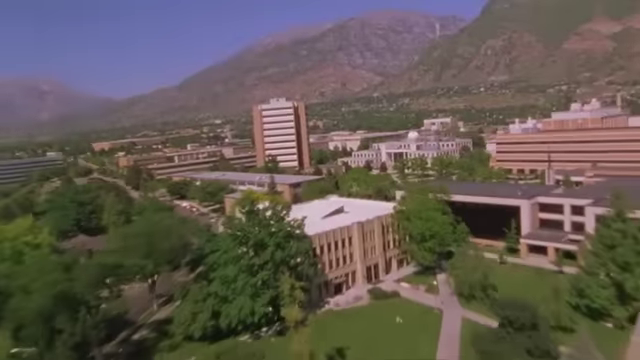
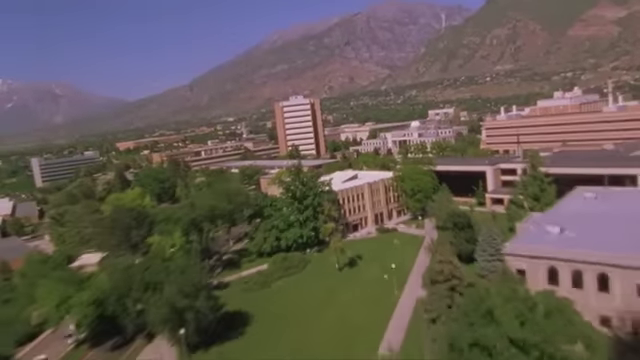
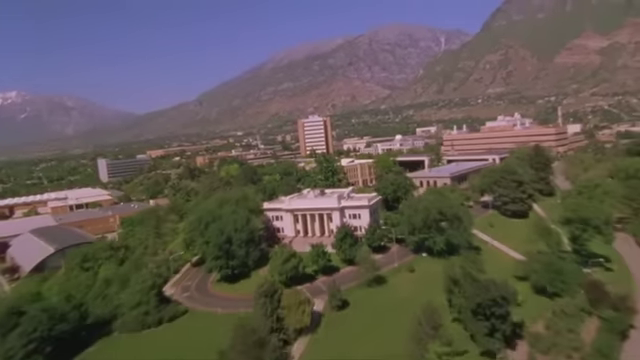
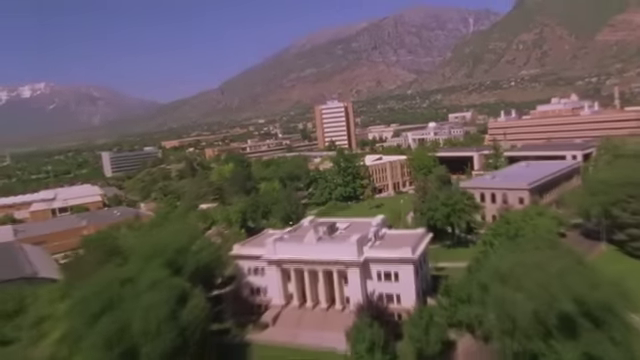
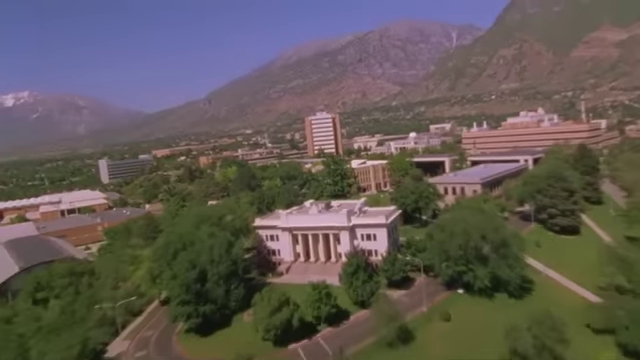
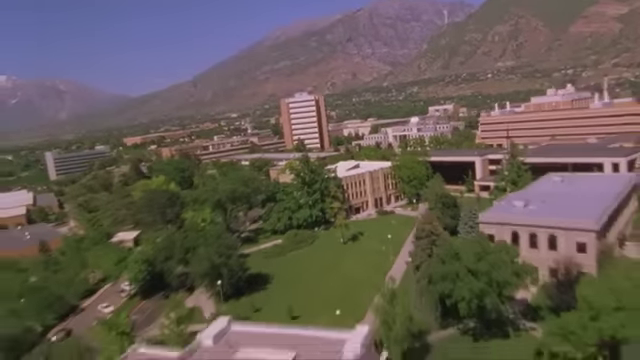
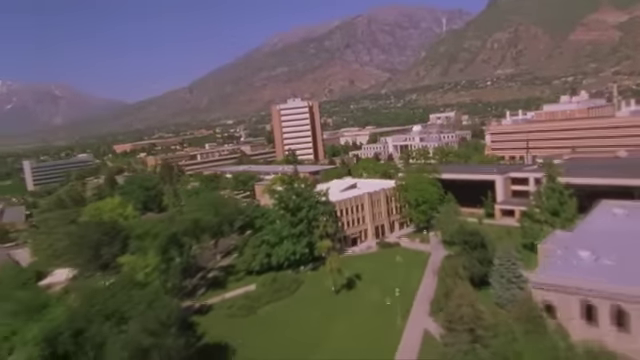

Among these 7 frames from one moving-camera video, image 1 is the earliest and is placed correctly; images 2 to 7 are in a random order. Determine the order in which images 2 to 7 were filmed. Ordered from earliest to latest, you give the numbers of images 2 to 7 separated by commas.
7, 2, 6, 4, 5, 3
